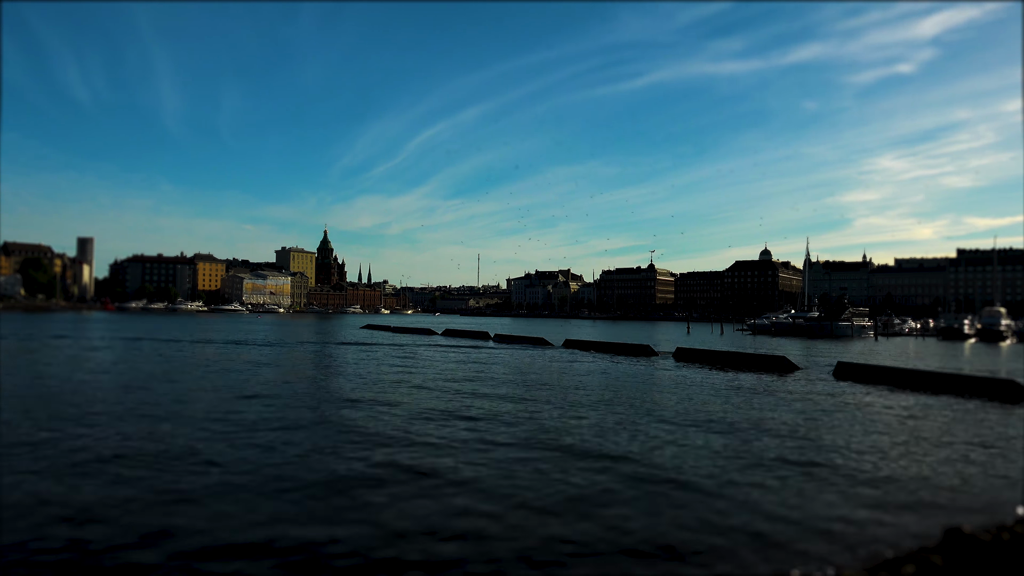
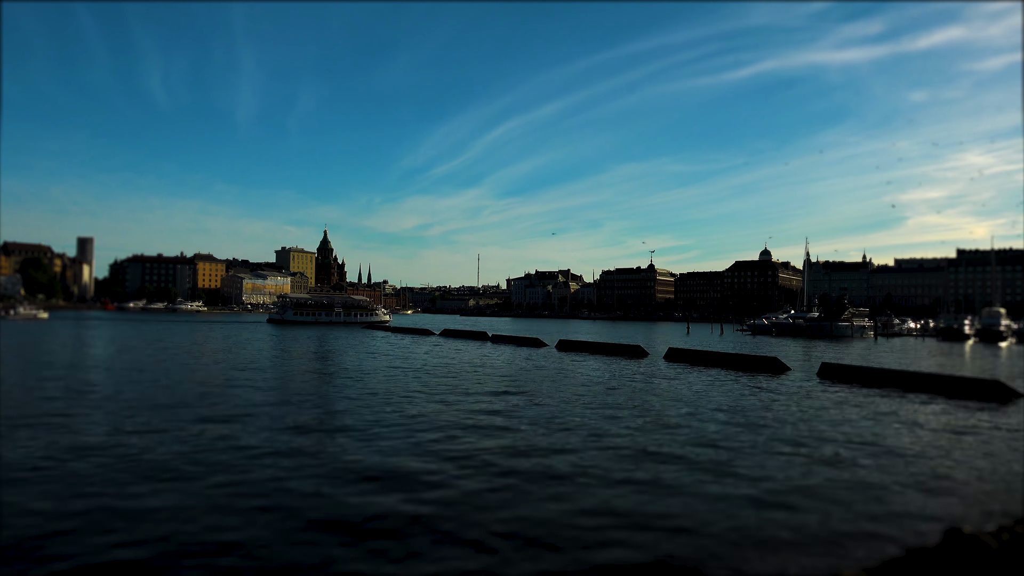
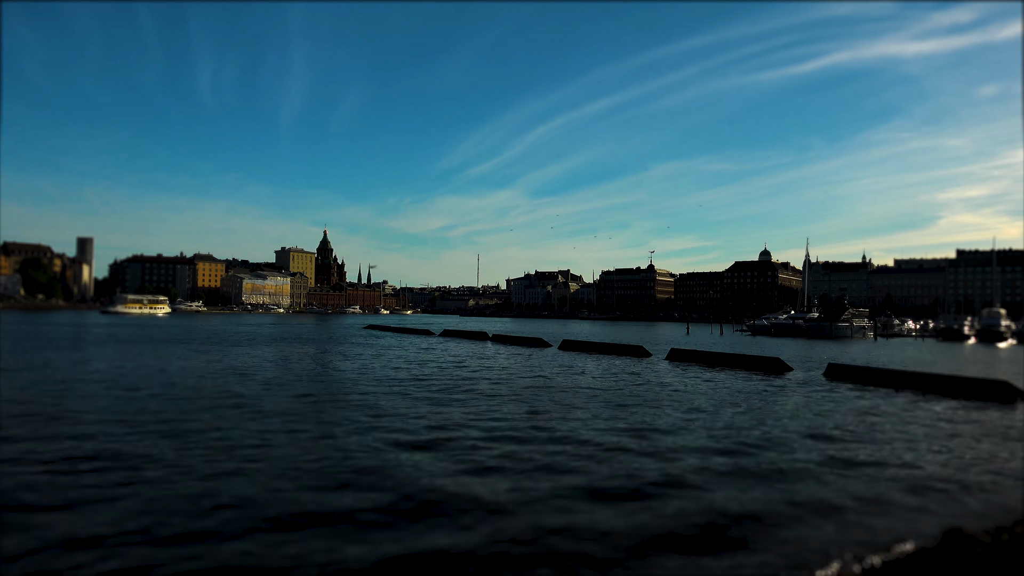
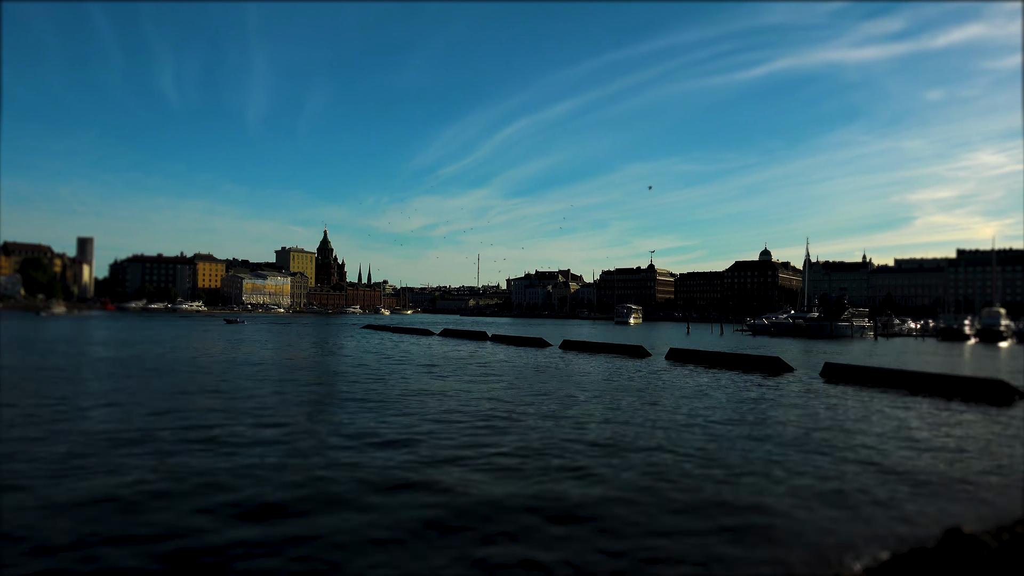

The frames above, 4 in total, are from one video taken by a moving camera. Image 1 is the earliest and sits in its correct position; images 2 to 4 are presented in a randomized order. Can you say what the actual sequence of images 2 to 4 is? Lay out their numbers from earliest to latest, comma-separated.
2, 4, 3
